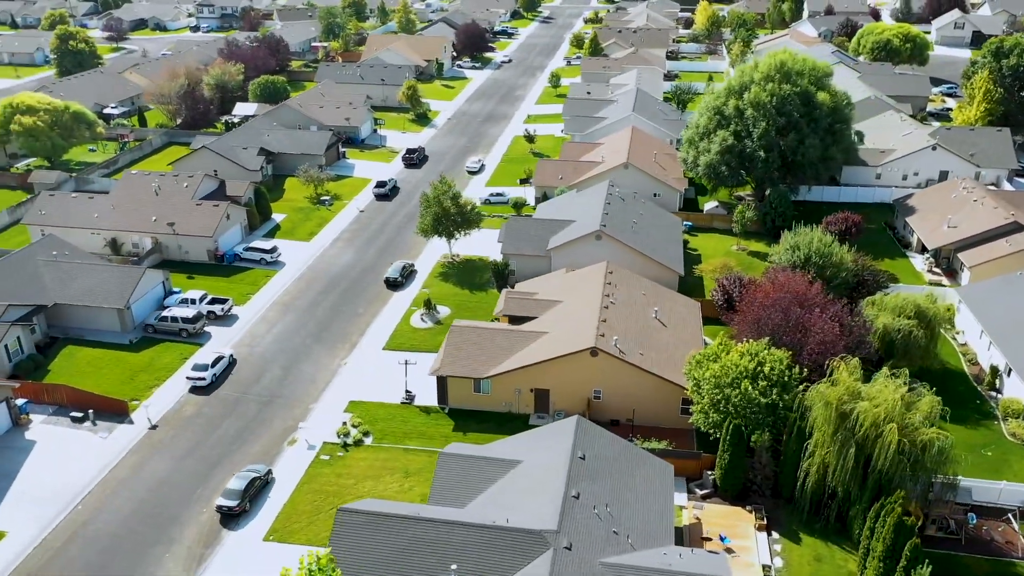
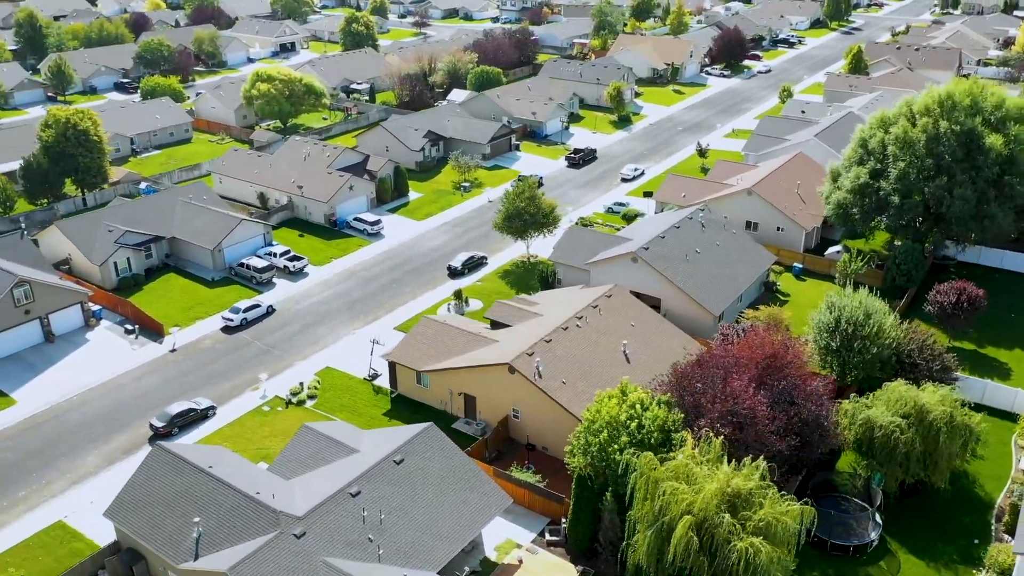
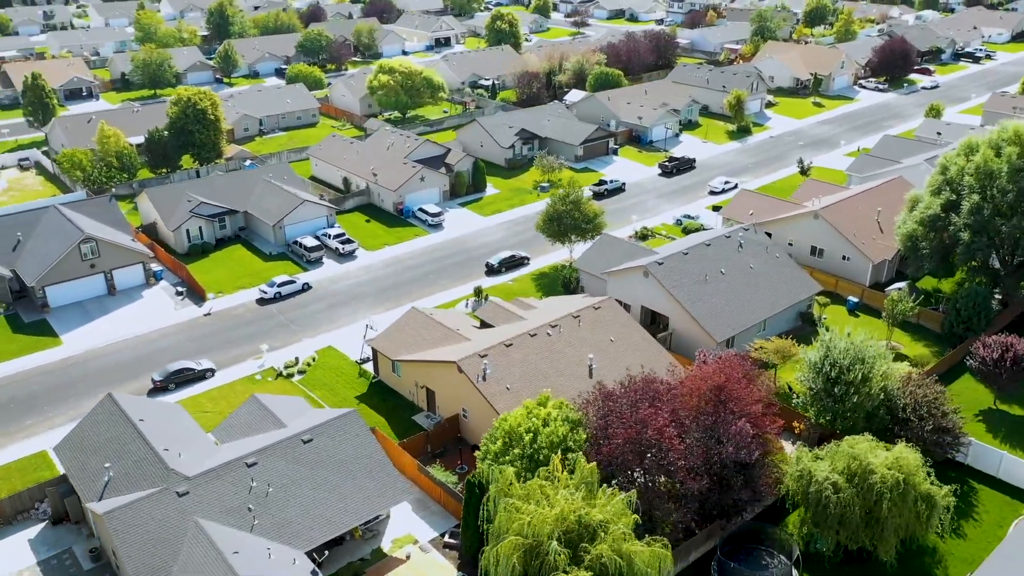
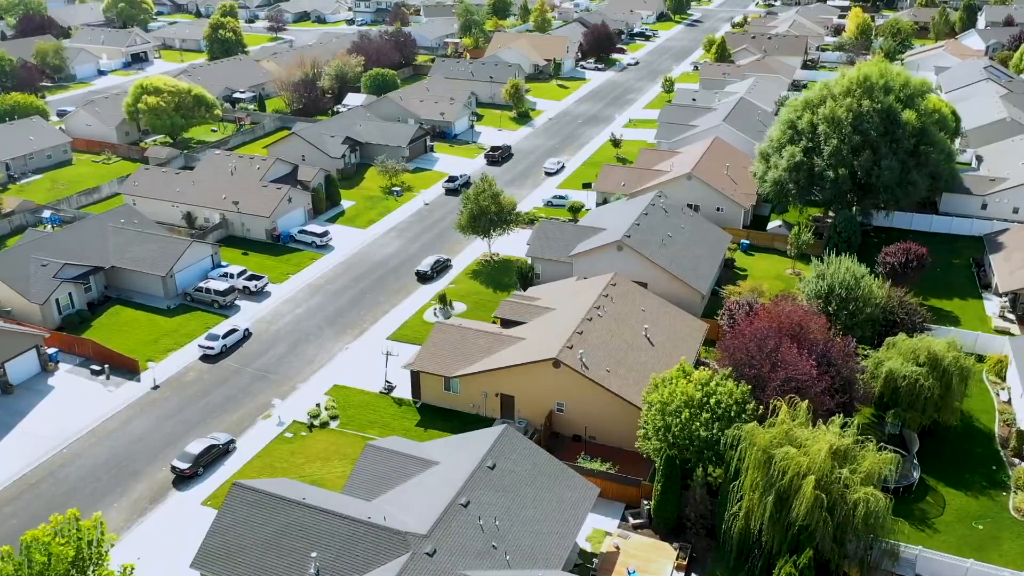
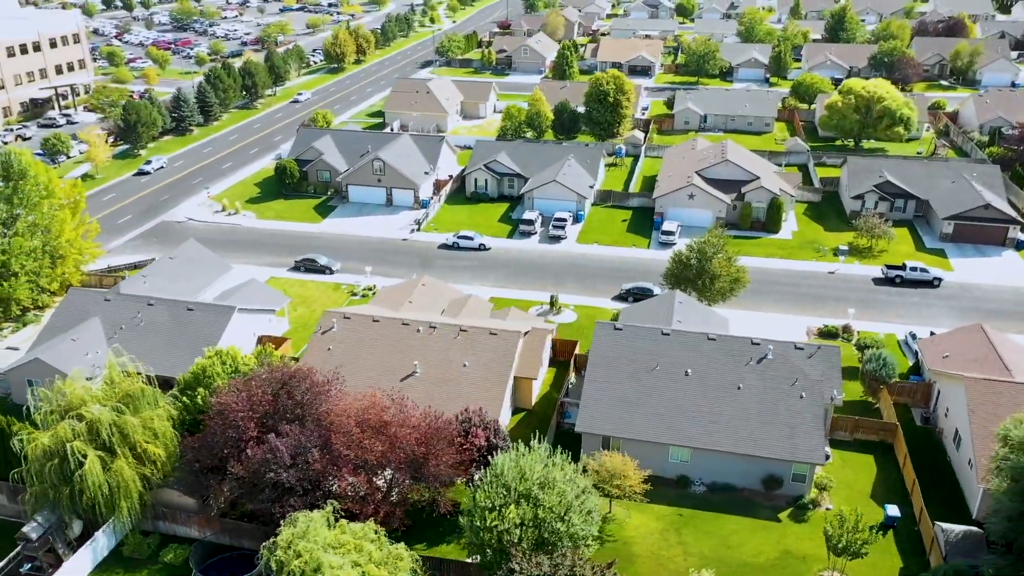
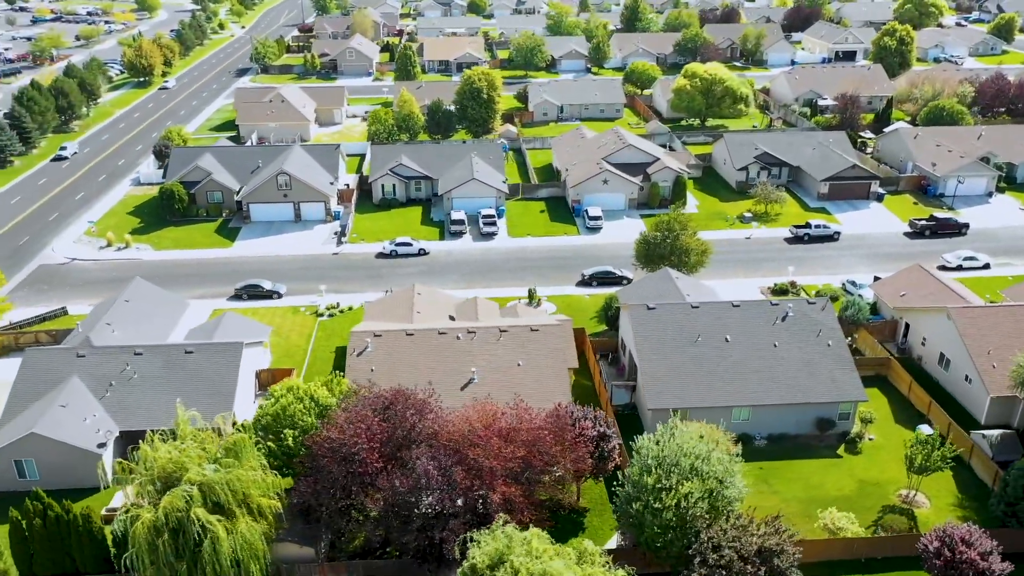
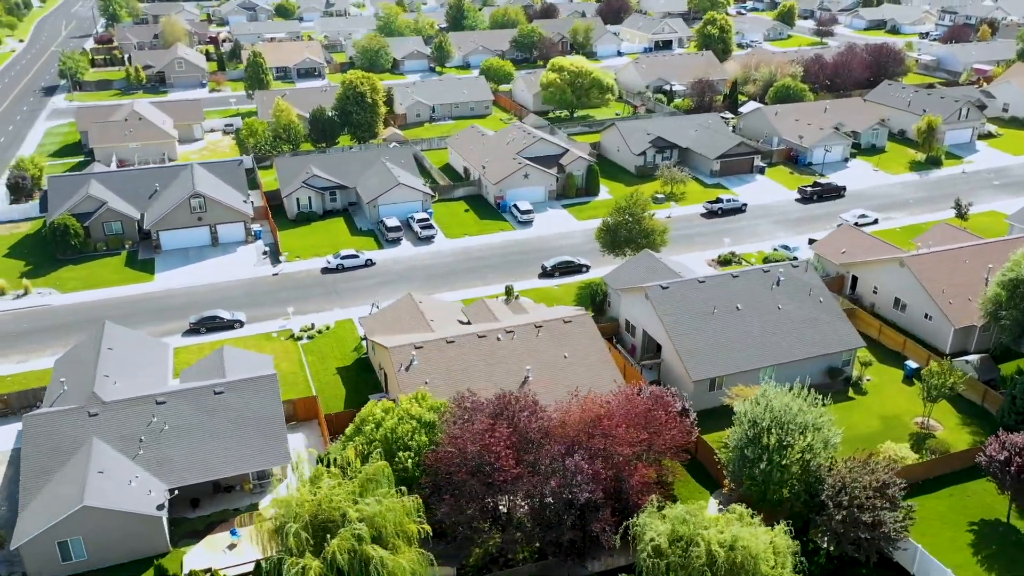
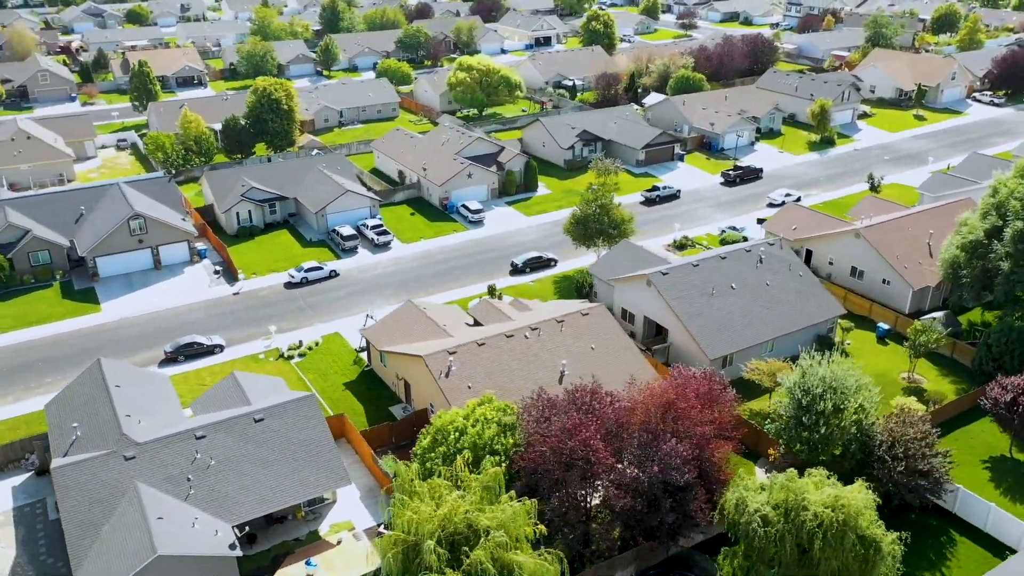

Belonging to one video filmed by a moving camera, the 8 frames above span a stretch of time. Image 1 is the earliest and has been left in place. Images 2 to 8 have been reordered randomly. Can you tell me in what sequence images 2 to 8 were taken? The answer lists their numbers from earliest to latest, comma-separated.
4, 2, 3, 8, 7, 6, 5
